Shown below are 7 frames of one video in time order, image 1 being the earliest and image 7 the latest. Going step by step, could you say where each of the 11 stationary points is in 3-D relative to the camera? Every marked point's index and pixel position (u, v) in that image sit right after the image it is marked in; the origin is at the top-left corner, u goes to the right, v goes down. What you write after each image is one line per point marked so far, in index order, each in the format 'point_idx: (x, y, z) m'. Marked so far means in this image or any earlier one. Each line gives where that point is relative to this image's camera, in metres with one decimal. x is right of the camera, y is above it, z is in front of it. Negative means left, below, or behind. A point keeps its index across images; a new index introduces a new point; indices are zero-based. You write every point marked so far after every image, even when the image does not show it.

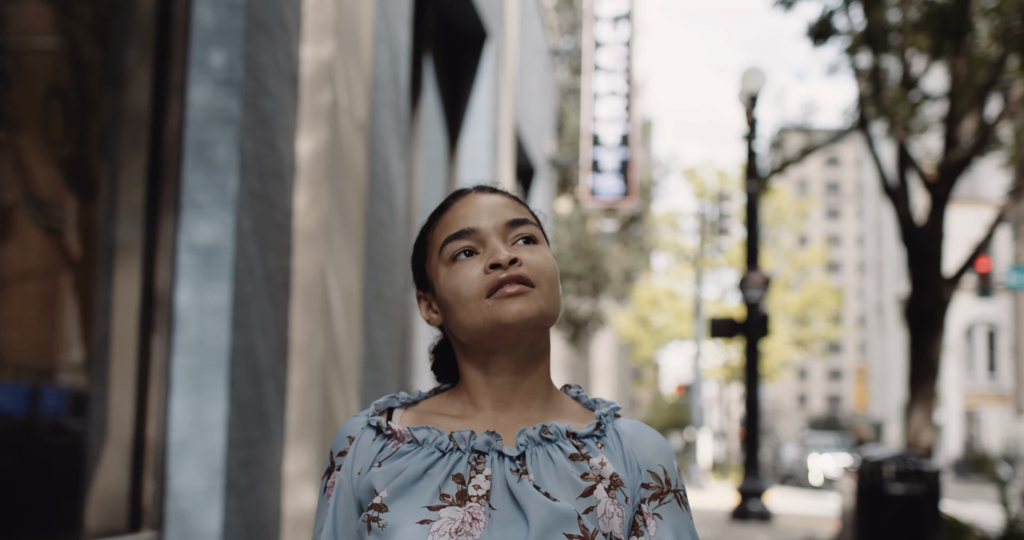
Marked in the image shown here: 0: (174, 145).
0: (-1.2, +0.4, +3.8) m
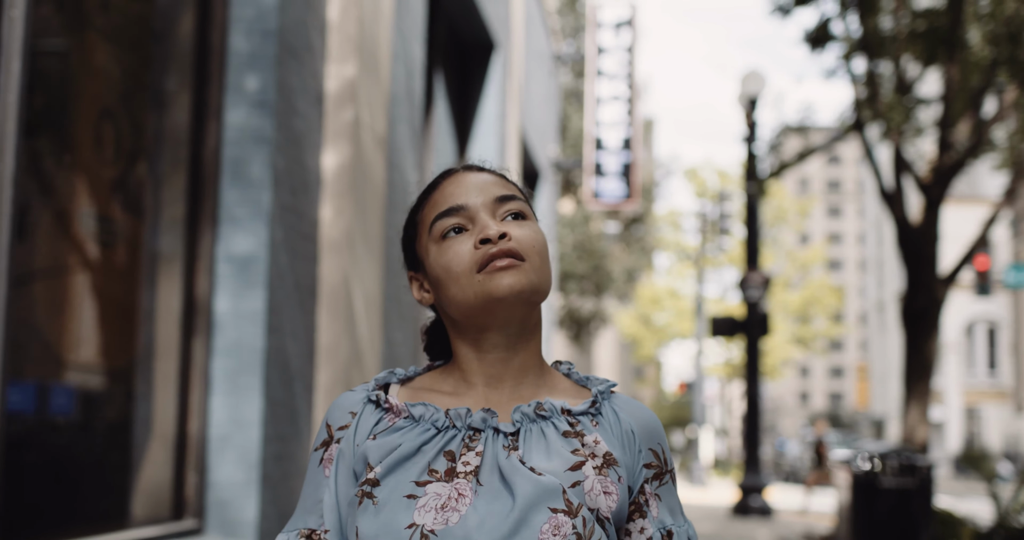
0: (-1.2, +0.4, +4.1) m
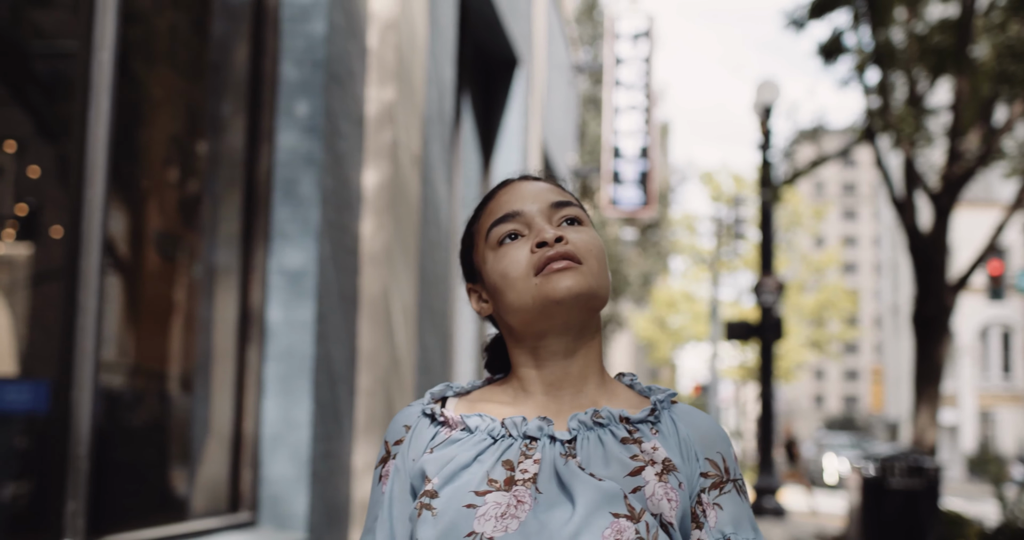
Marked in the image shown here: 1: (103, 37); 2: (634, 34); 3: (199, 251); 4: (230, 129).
0: (-1.1, +0.4, +4.5) m
1: (-1.3, +0.8, +3.4) m
2: (+2.0, +3.8, +16.7) m
3: (-1.3, +0.1, +4.2) m
4: (-1.2, +0.6, +4.4) m
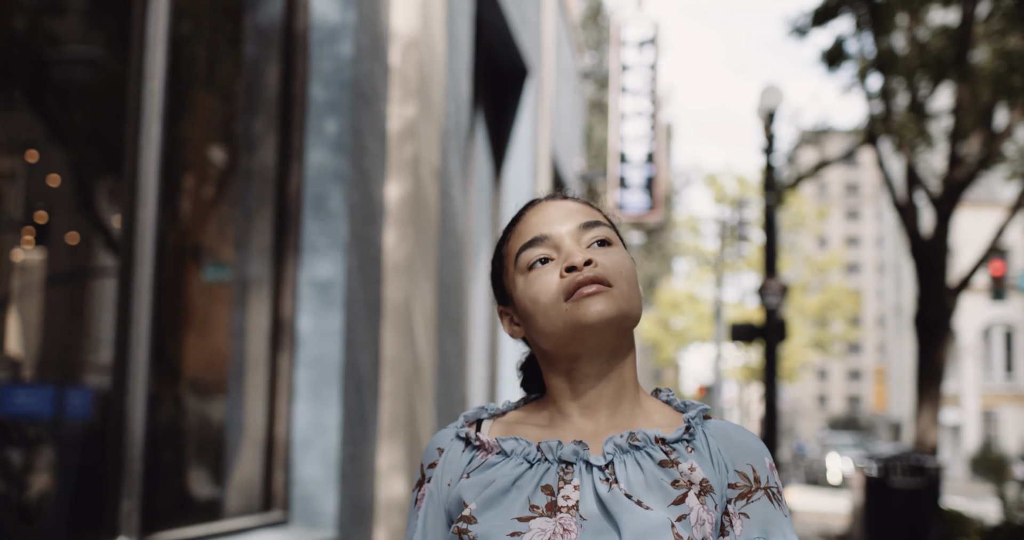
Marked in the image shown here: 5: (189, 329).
0: (-1.0, +0.3, +4.7) m
1: (-1.3, +0.7, +3.6) m
2: (+2.1, +3.7, +16.9) m
3: (-1.2, 0.0, +4.4) m
4: (-1.1, +0.5, +4.6) m
5: (-1.2, -0.2, +4.0) m
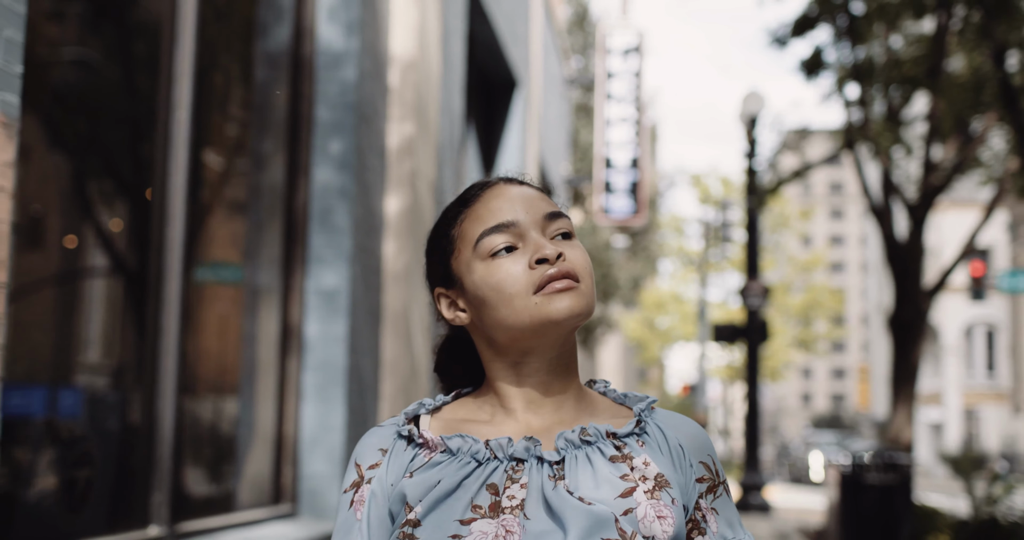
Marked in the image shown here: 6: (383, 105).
0: (-1.0, +0.3, +5.0) m
1: (-1.3, +0.7, +4.0) m
2: (+1.9, +3.7, +17.3) m
3: (-1.2, 0.0, +4.7) m
4: (-1.2, +0.5, +5.0) m
5: (-1.3, -0.3, +4.3) m
6: (-0.7, +0.9, +5.5) m
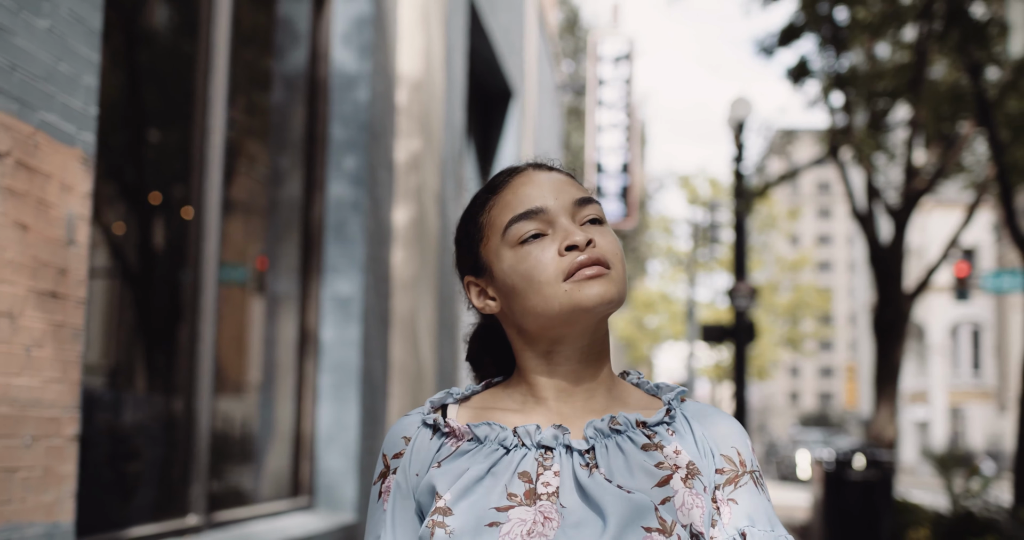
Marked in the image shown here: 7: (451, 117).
0: (-1.0, +0.2, +5.4) m
1: (-1.2, +0.6, +4.3) m
2: (+1.8, +3.7, +17.6) m
3: (-1.2, -0.1, +5.1) m
4: (-1.1, +0.5, +5.3) m
5: (-1.2, -0.3, +4.6) m
6: (-0.7, +0.8, +5.9) m
7: (-0.4, +1.0, +7.0) m
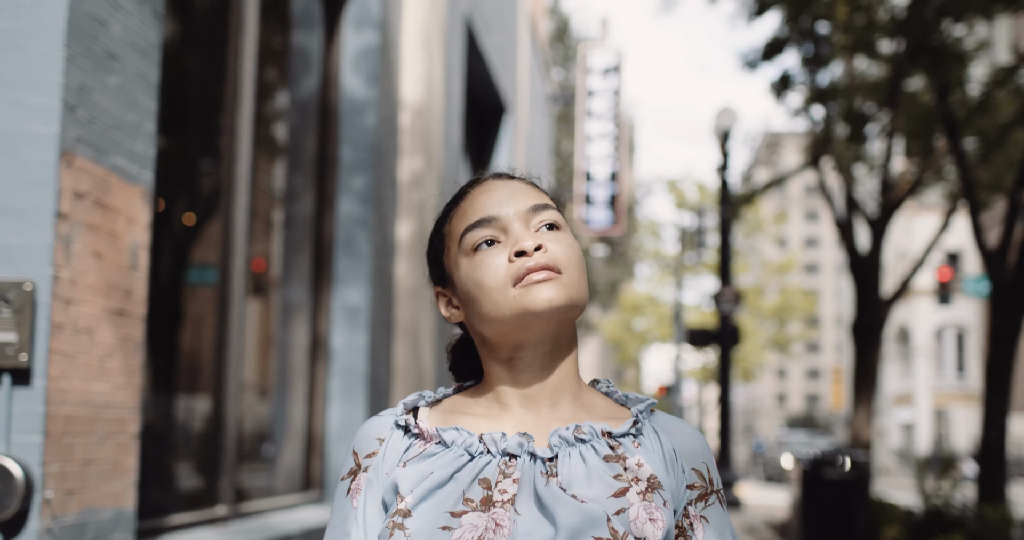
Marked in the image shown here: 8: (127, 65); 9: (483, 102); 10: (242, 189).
0: (-1.0, +0.2, +5.8) m
1: (-1.3, +0.6, +4.8) m
2: (+1.6, +3.6, +18.1) m
3: (-1.2, -0.1, +5.5) m
4: (-1.2, +0.4, +5.7) m
5: (-1.3, -0.4, +5.1) m
6: (-0.7, +0.8, +6.3) m
7: (-0.4, +1.0, +7.5) m
8: (-1.2, +0.6, +3.1) m
9: (-0.3, +1.7, +10.3) m
10: (-1.2, +0.4, +4.7) m
